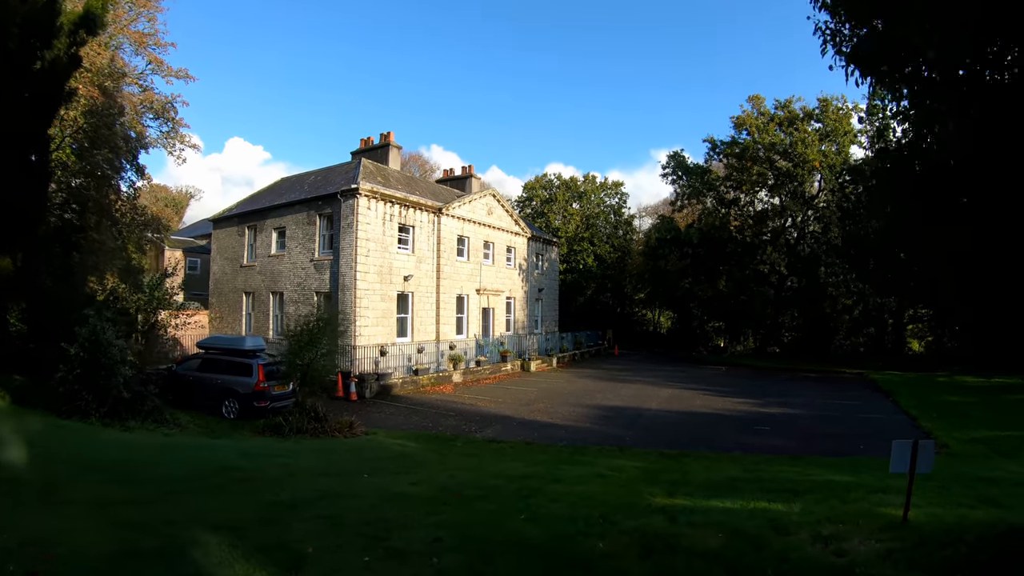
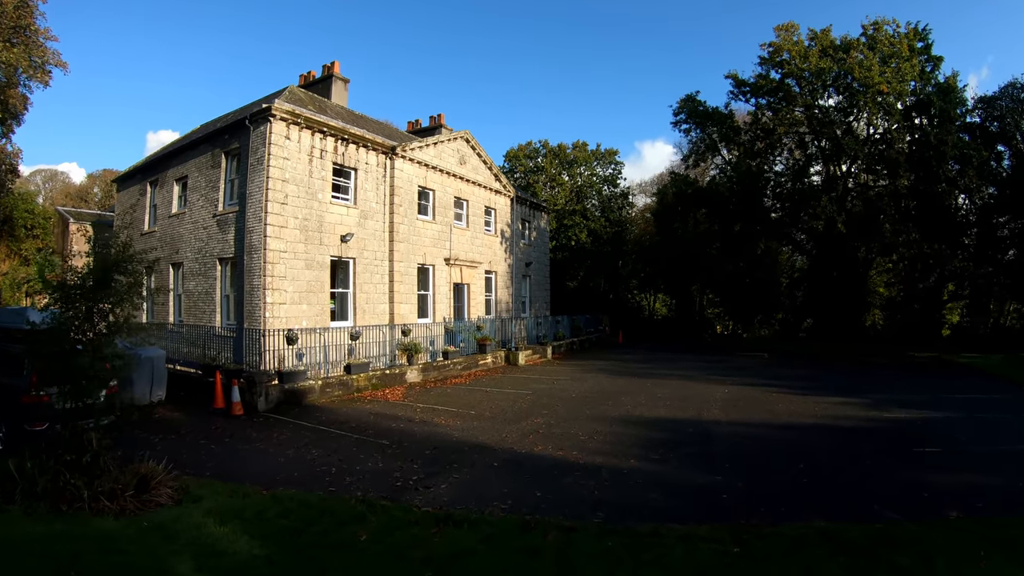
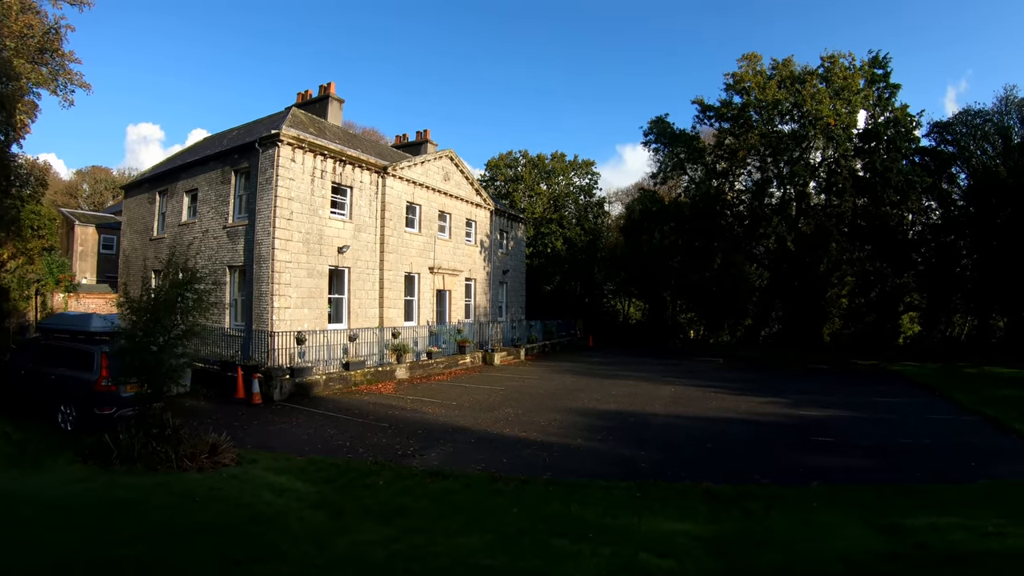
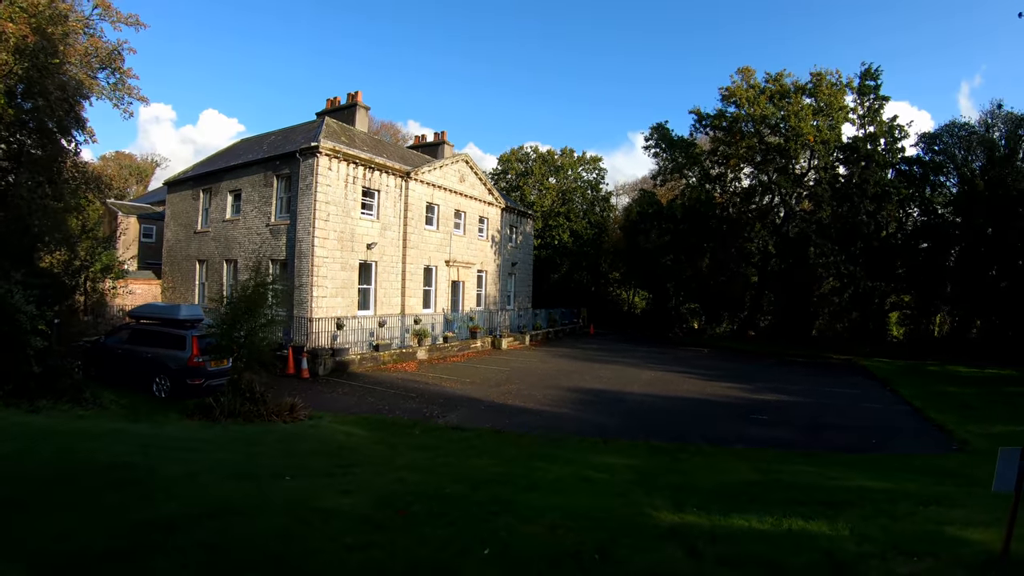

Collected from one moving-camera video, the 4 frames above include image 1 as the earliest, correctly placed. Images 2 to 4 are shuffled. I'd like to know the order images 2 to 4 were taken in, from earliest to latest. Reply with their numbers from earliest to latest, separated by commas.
4, 3, 2
